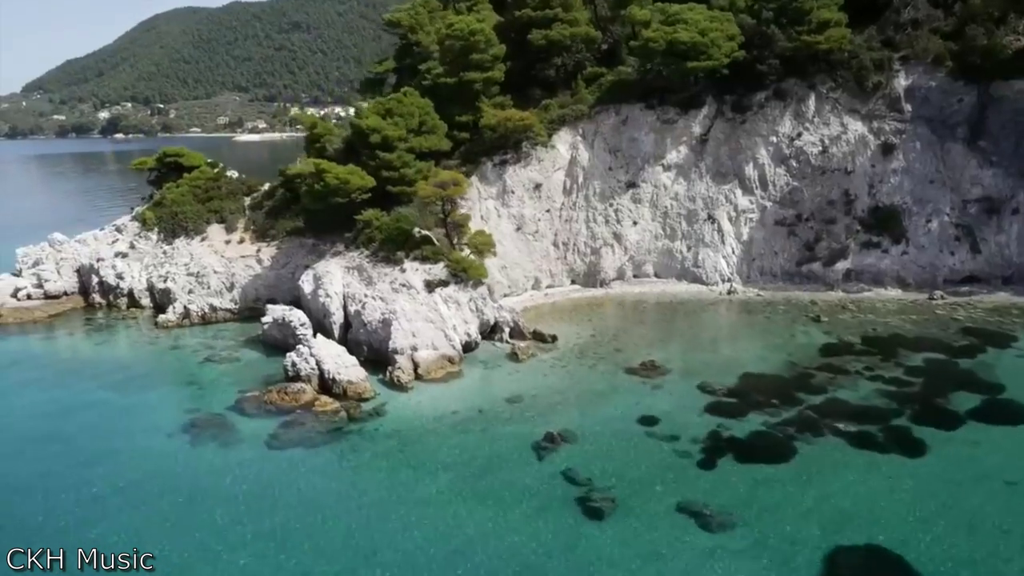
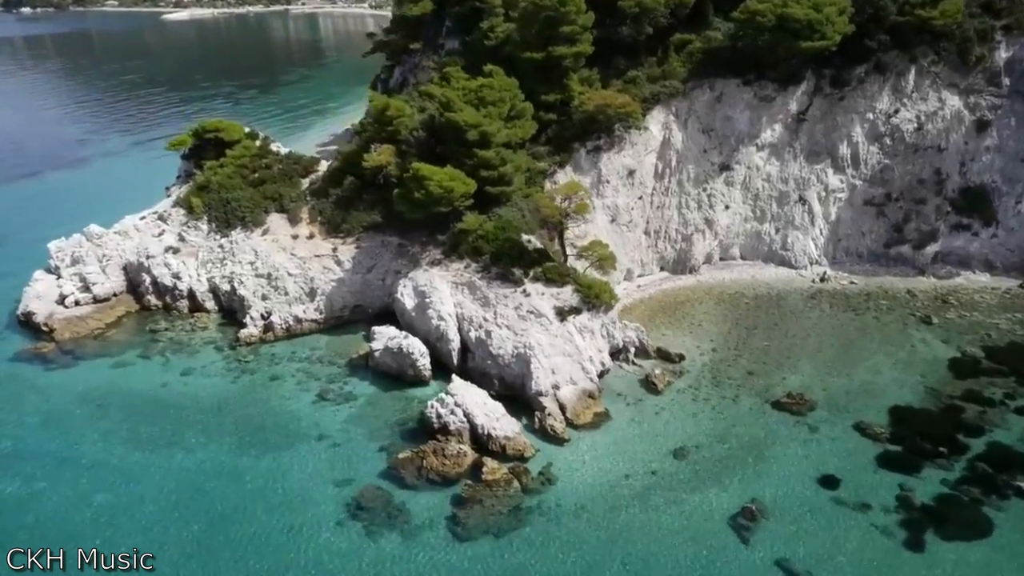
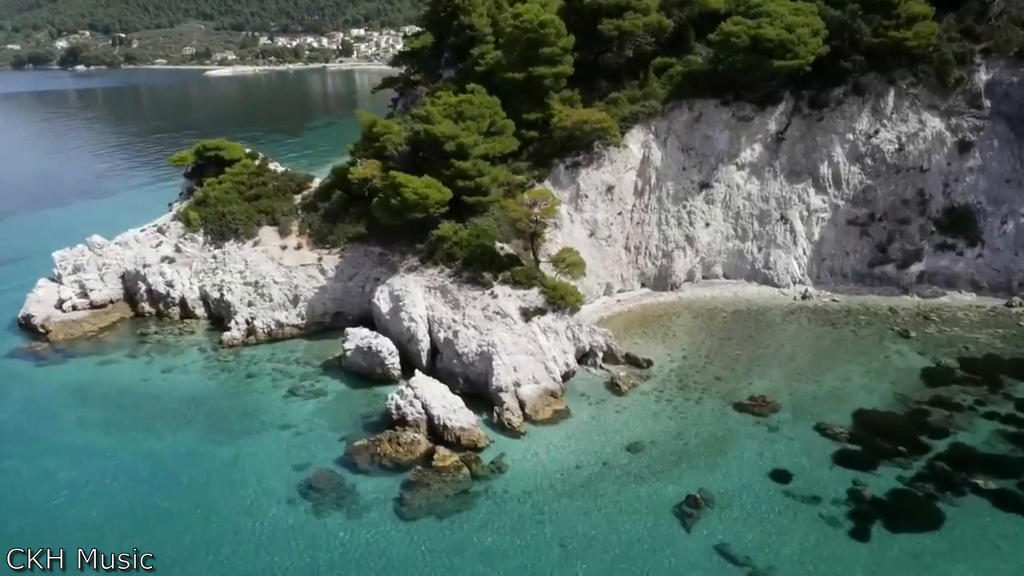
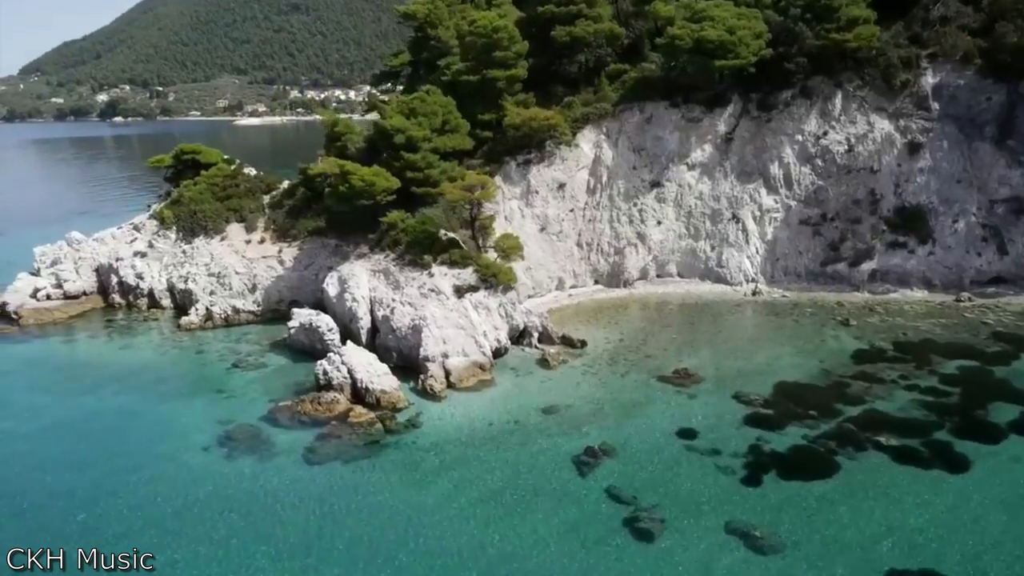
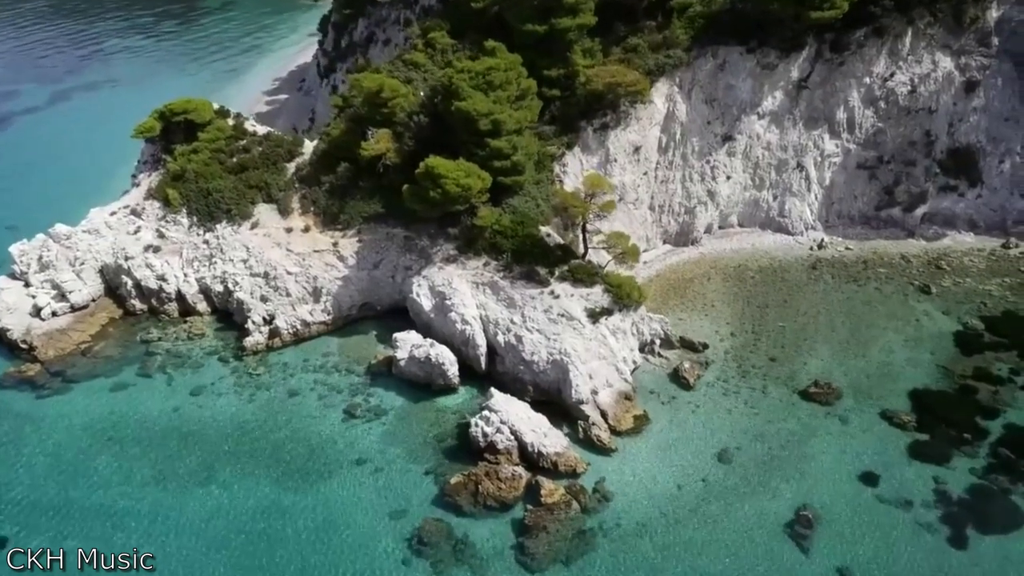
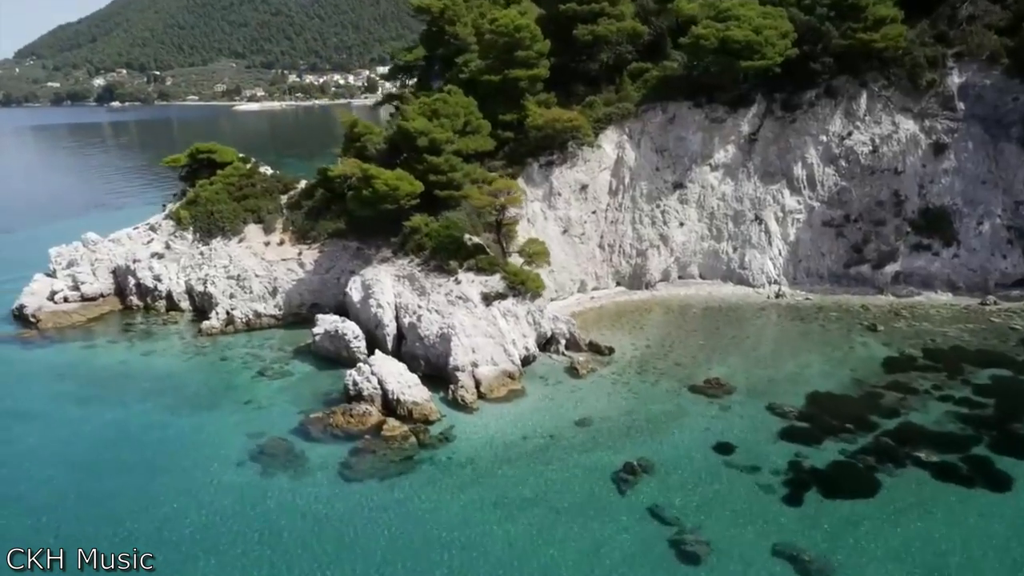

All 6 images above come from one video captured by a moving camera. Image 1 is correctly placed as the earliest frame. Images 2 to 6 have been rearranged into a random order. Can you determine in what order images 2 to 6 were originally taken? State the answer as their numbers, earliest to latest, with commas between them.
4, 6, 3, 2, 5
